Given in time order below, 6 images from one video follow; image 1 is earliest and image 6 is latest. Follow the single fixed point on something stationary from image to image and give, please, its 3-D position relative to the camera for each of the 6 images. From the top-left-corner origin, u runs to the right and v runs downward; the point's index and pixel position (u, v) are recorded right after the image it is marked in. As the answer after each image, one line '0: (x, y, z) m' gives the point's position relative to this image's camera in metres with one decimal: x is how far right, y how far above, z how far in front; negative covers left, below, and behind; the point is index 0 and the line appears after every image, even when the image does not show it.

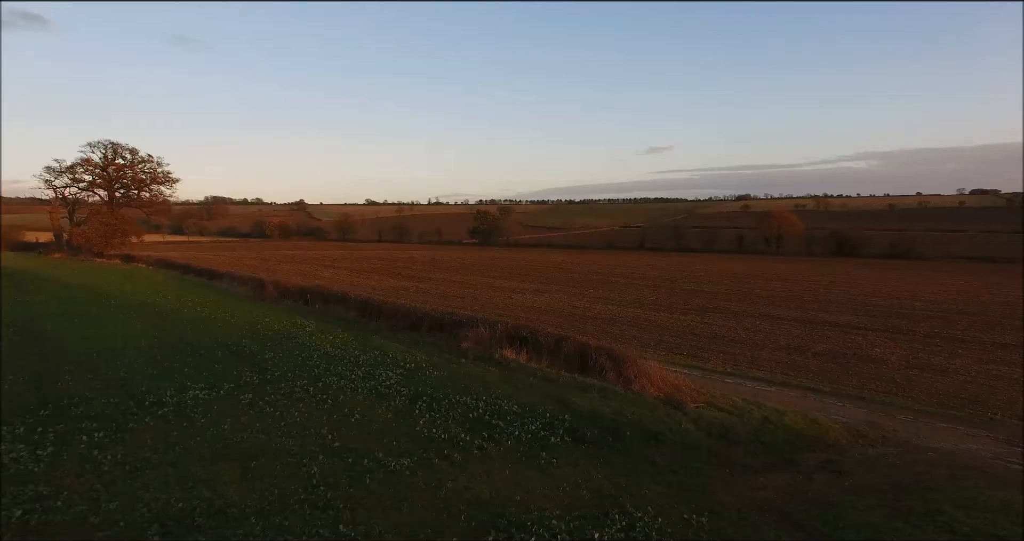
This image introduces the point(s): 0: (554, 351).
0: (+0.6, -1.2, +14.8) m
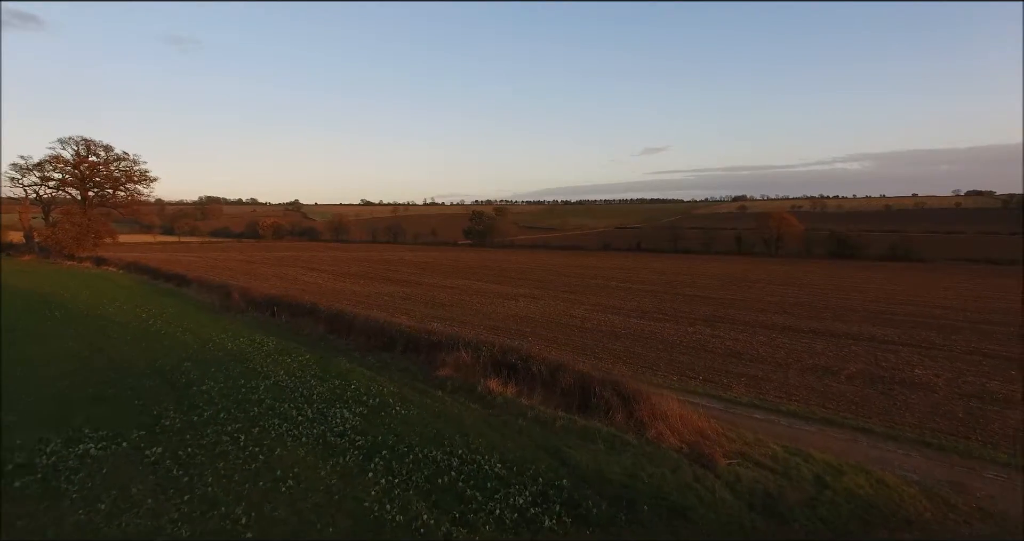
0: (+0.4, -1.4, +12.3) m
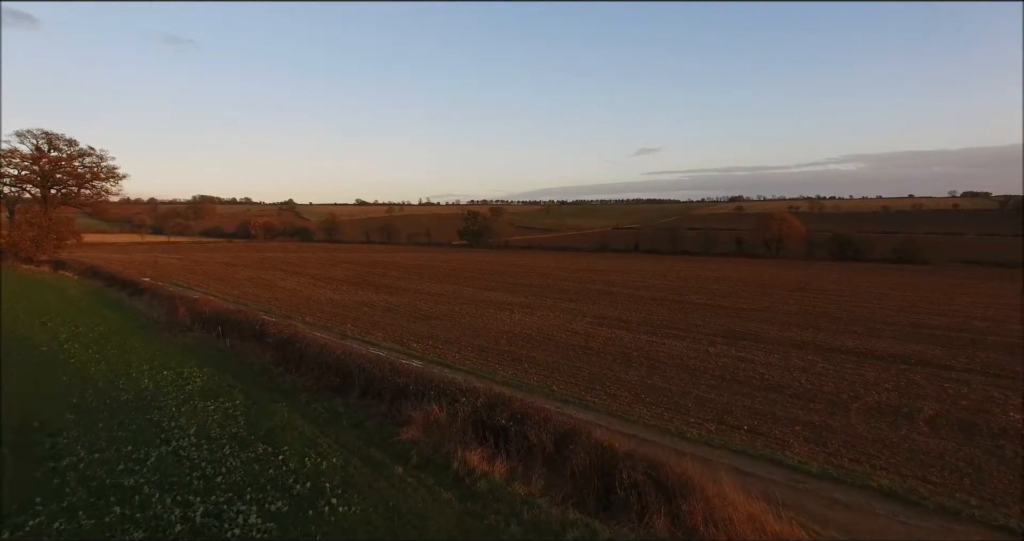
0: (+0.3, -1.6, +8.6) m
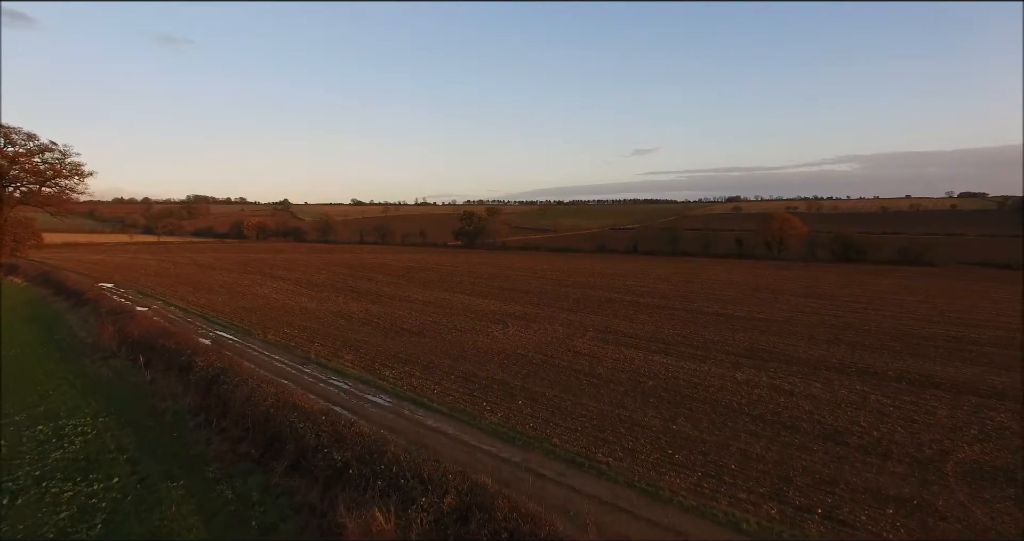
0: (+0.2, -1.8, +5.0) m
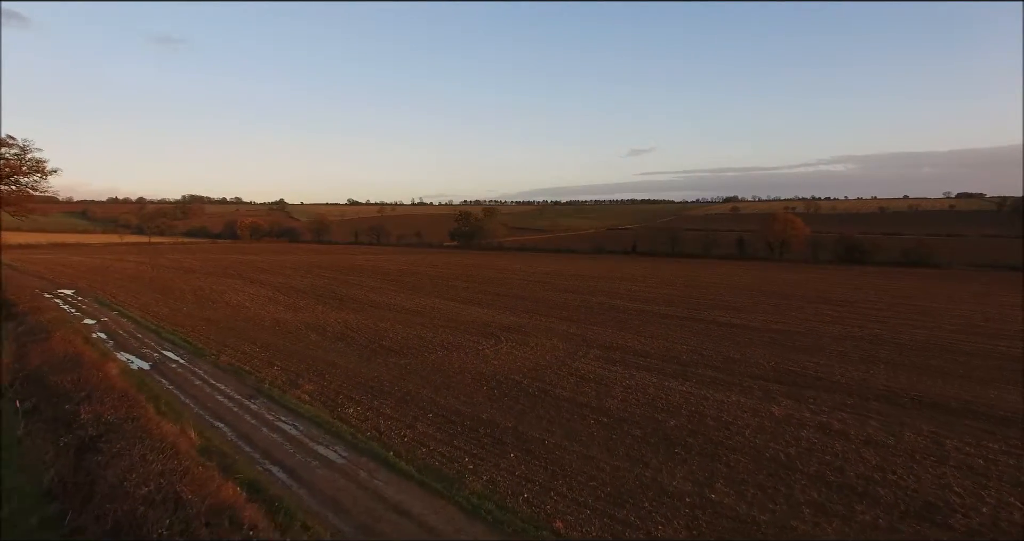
0: (+0.1, -2.1, +1.5) m
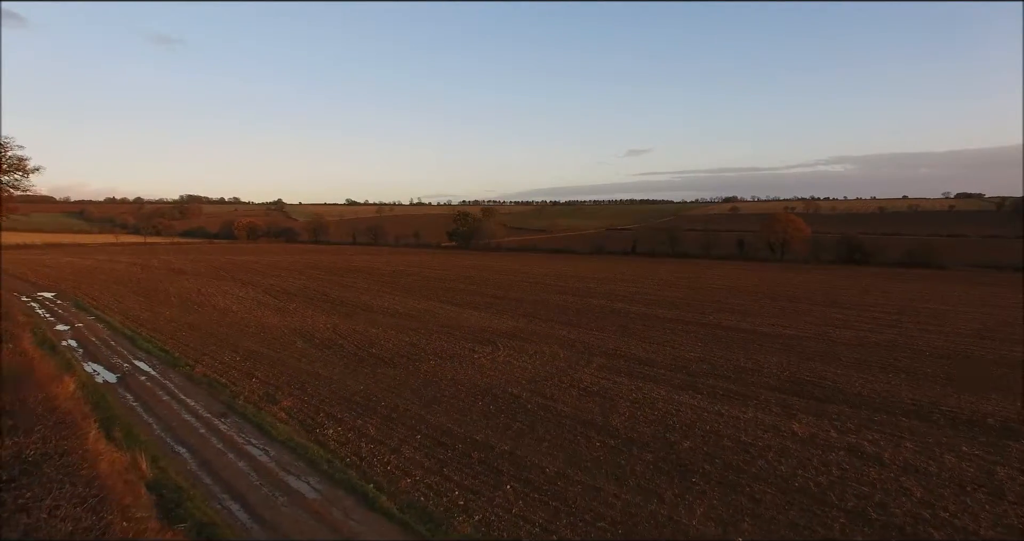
0: (+0.1, -2.1, -0.1) m
